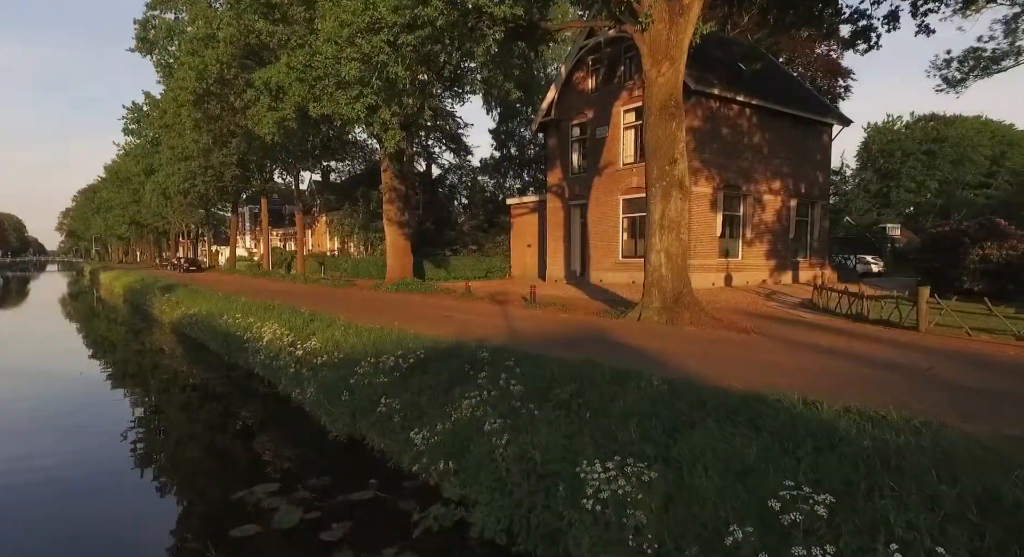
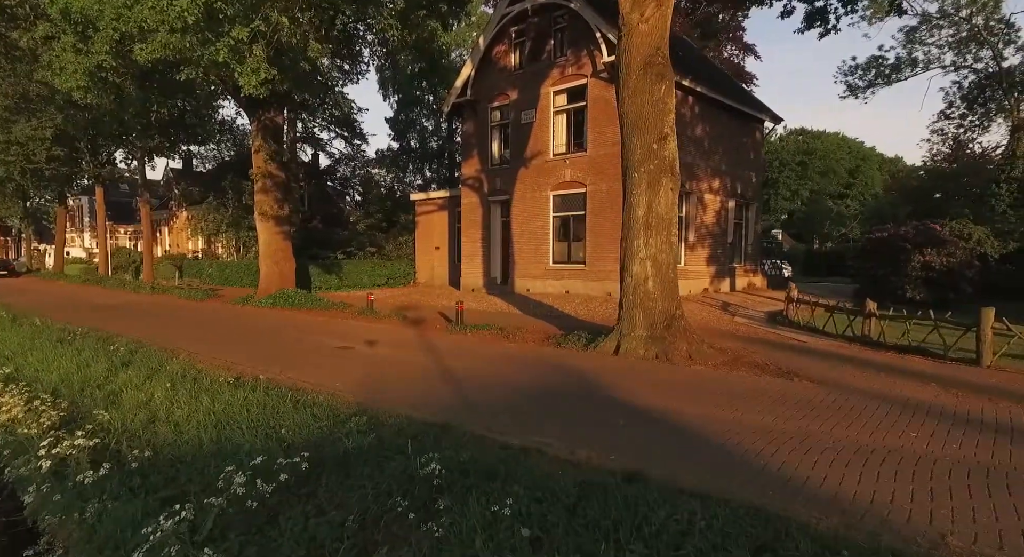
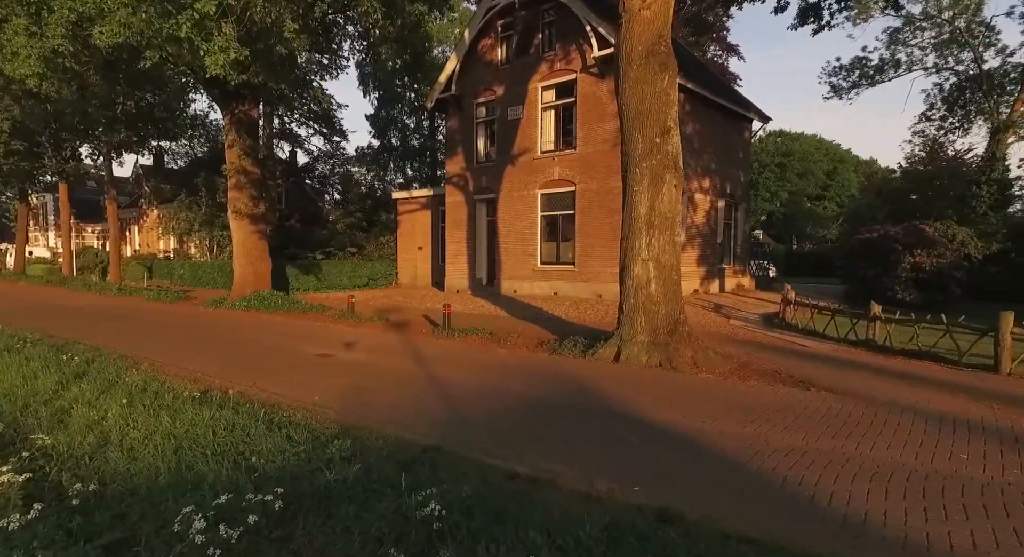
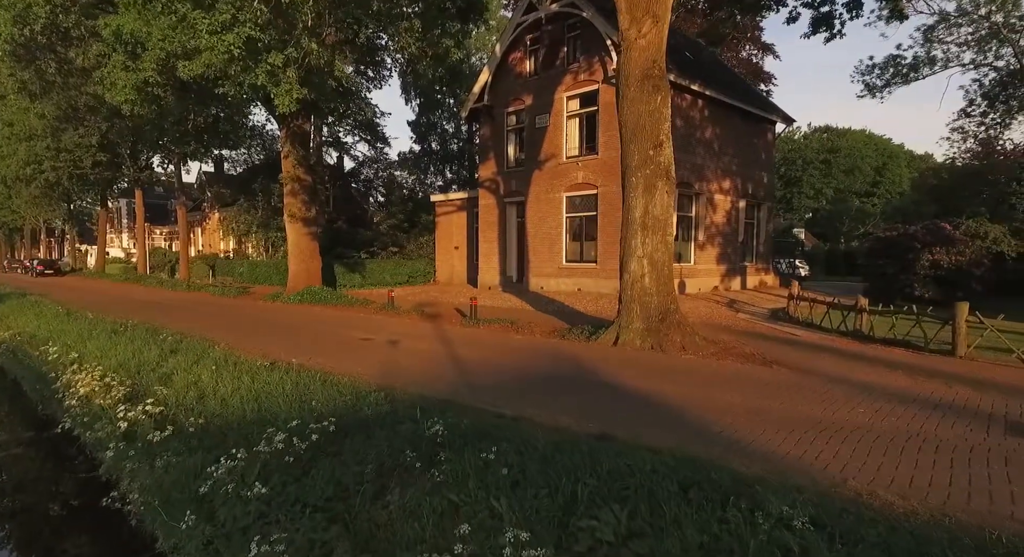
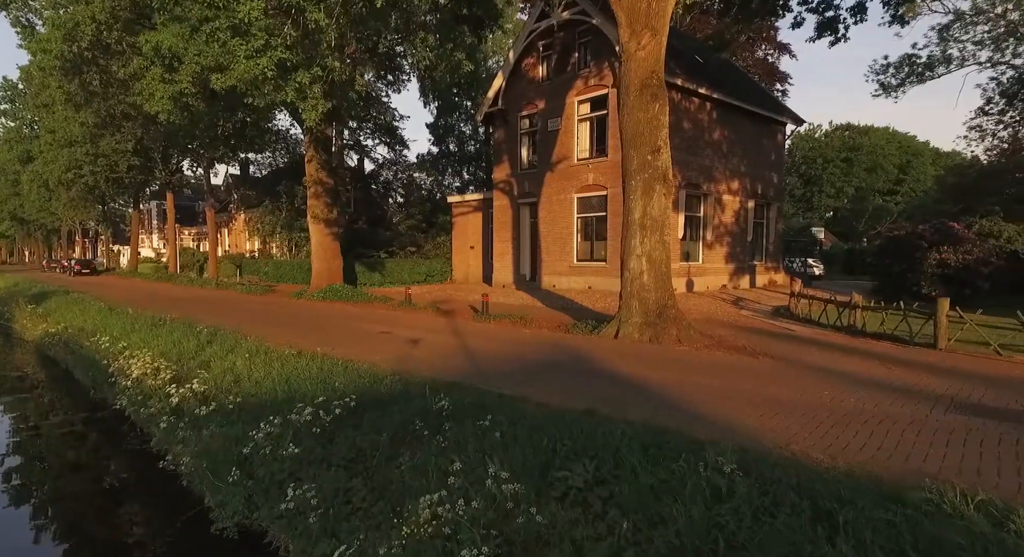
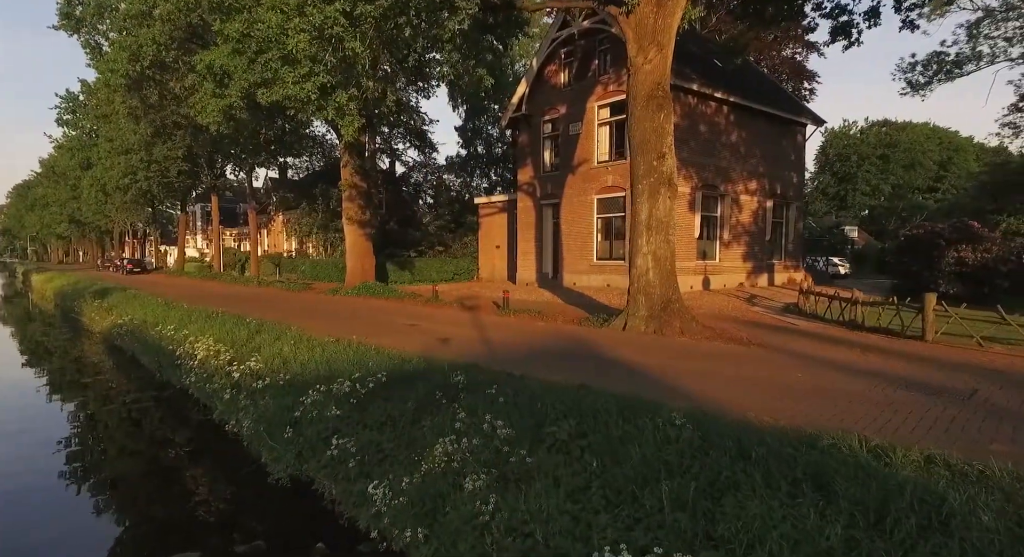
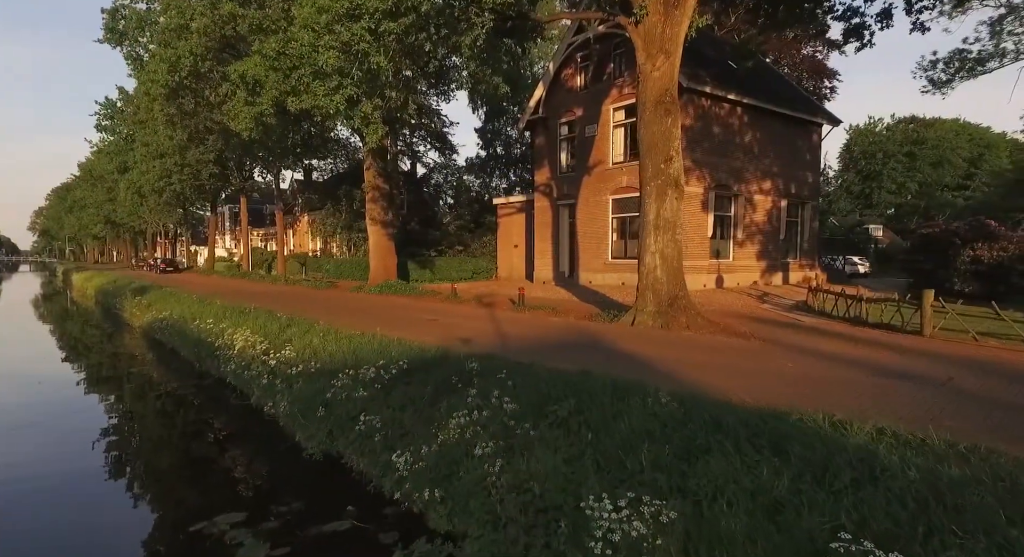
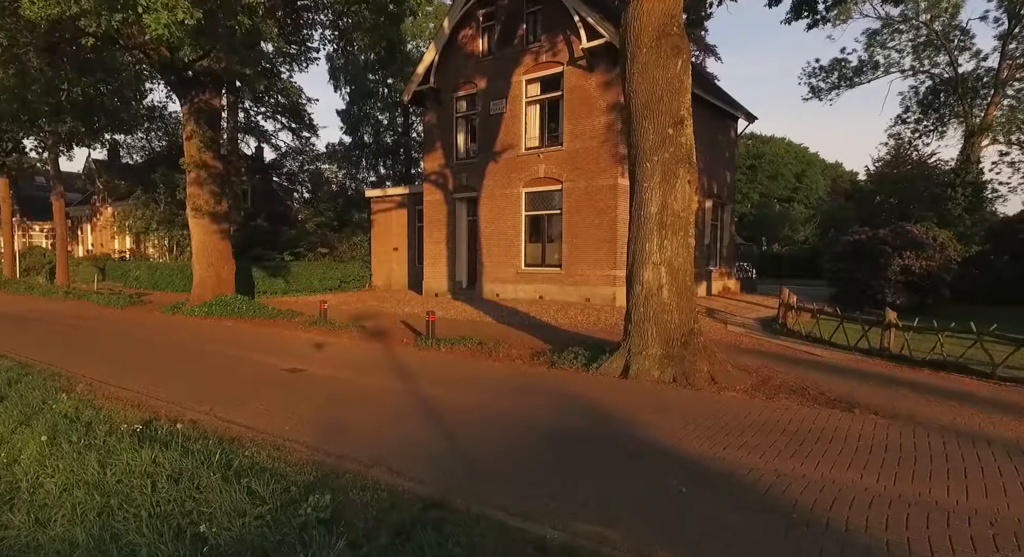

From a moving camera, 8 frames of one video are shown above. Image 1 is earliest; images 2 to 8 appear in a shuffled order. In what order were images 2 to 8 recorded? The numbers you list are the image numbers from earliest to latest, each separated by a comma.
7, 6, 5, 4, 2, 3, 8
